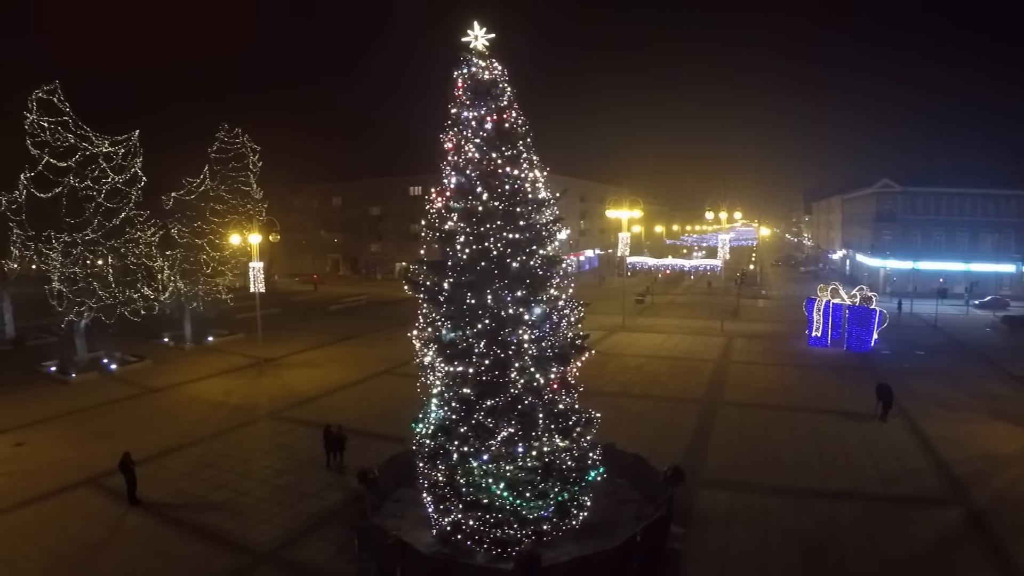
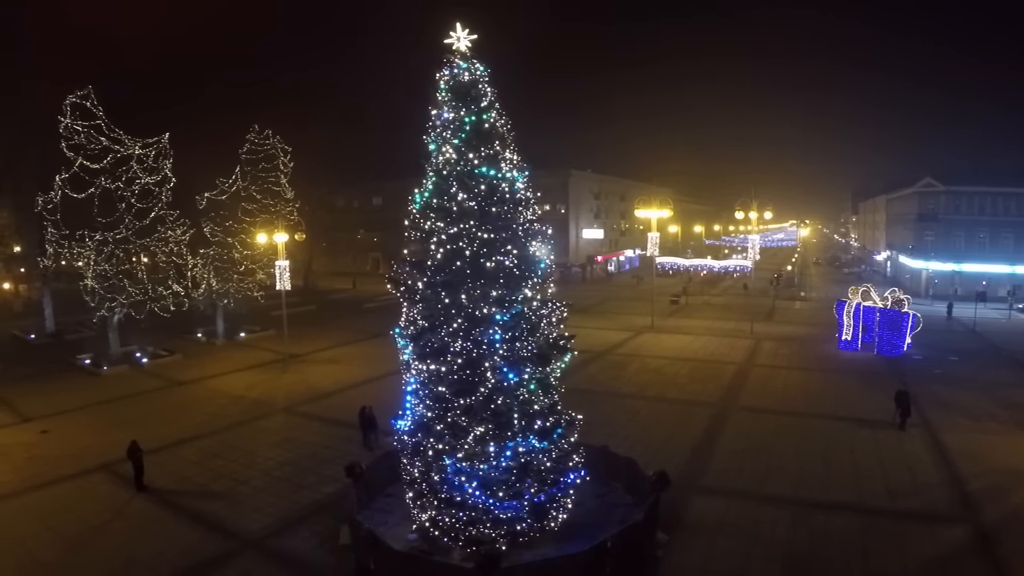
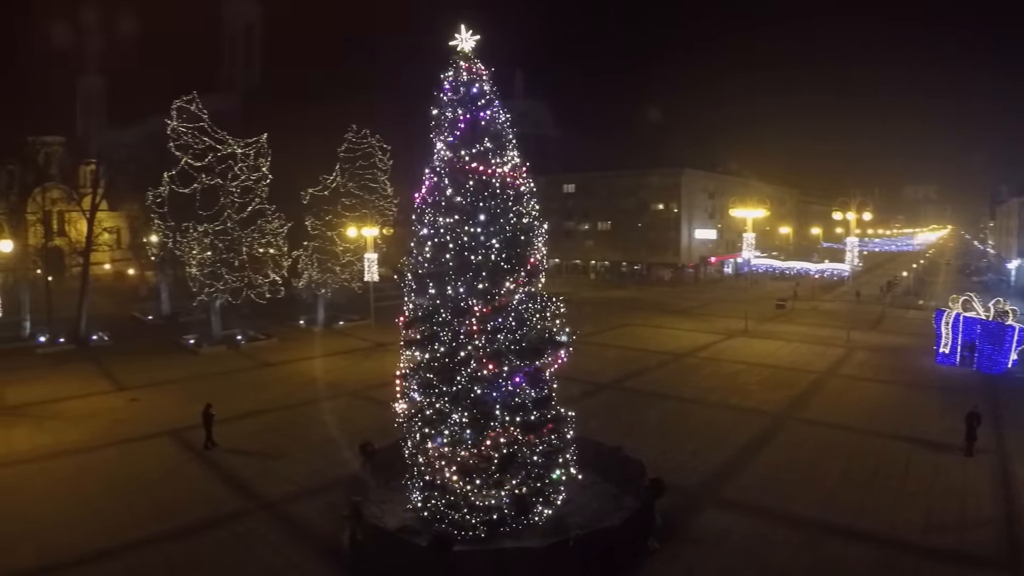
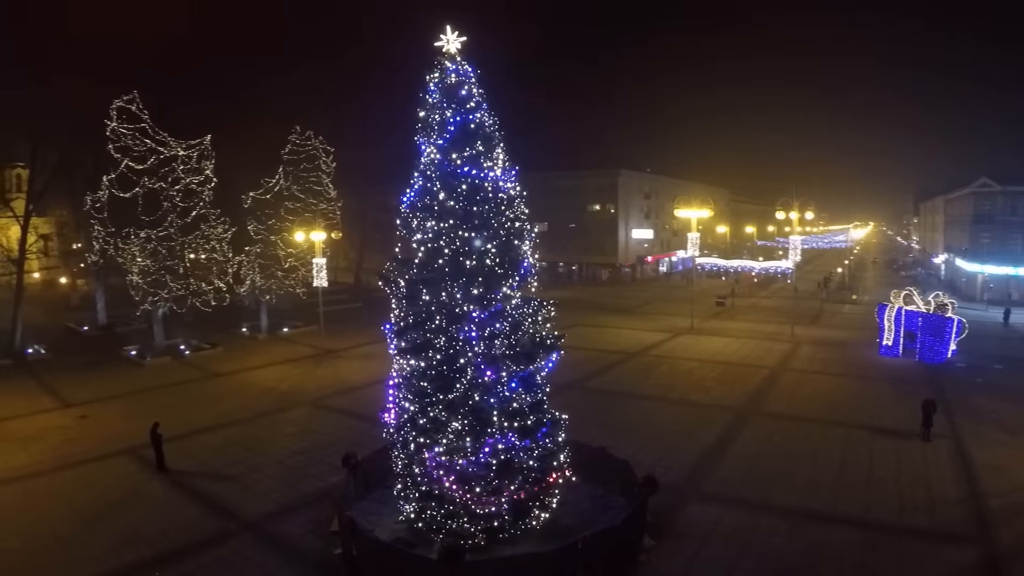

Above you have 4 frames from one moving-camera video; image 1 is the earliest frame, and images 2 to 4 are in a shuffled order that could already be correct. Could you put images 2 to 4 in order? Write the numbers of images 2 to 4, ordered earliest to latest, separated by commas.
2, 4, 3
